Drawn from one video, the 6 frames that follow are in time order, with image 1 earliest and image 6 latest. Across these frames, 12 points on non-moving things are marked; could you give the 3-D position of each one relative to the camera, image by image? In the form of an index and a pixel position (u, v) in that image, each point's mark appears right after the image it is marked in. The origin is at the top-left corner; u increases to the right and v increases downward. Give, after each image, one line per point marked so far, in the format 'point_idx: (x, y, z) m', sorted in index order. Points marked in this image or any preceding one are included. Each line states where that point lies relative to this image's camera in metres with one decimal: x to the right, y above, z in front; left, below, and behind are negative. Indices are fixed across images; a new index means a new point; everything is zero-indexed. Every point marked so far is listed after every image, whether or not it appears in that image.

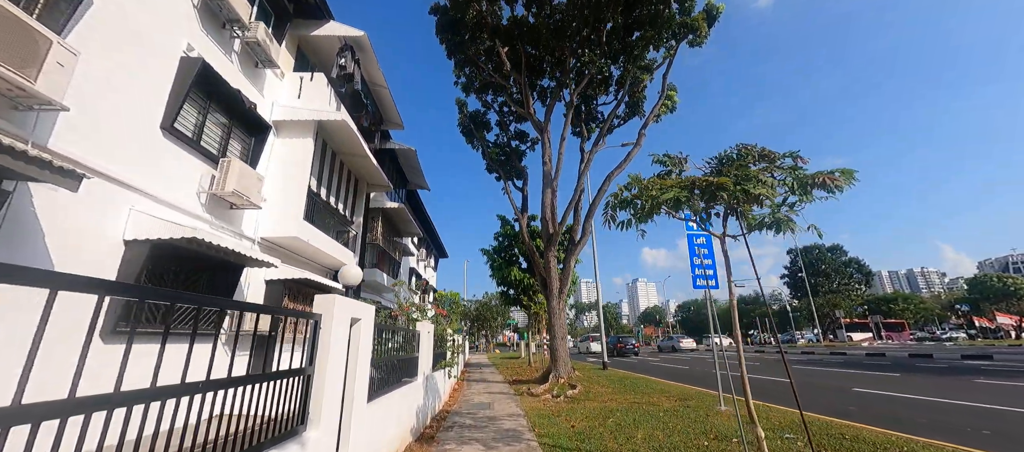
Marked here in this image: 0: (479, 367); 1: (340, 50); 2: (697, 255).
0: (-1.6, -6.8, +18.3) m
1: (-4.4, +4.5, +9.7) m
2: (+3.5, -0.6, +7.3) m
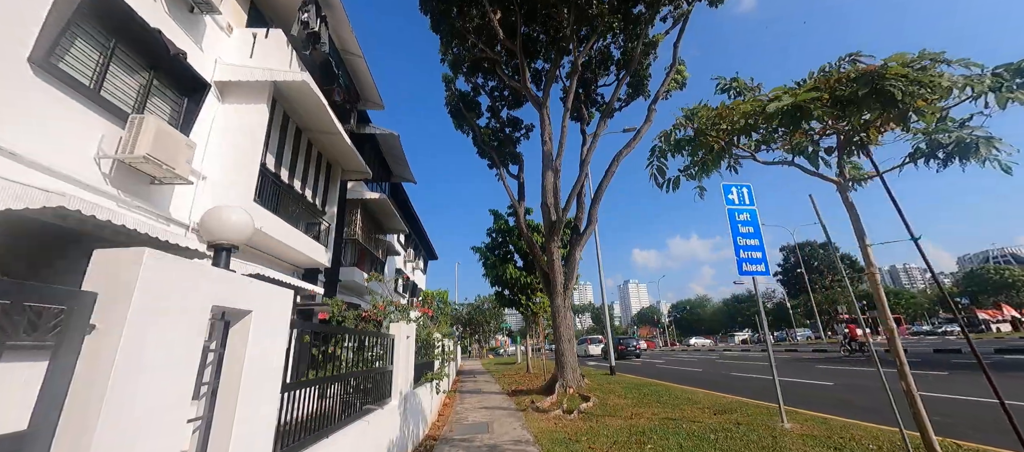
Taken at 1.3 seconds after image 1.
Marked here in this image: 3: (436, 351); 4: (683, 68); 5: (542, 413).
0: (-1.7, -6.6, +16.8) m
1: (-4.5, +4.8, +8.1) m
2: (+3.5, -0.1, +5.9) m
3: (-1.5, -2.5, +7.6) m
4: (+5.5, +5.1, +12.4) m
5: (+0.6, -3.5, +7.1) m
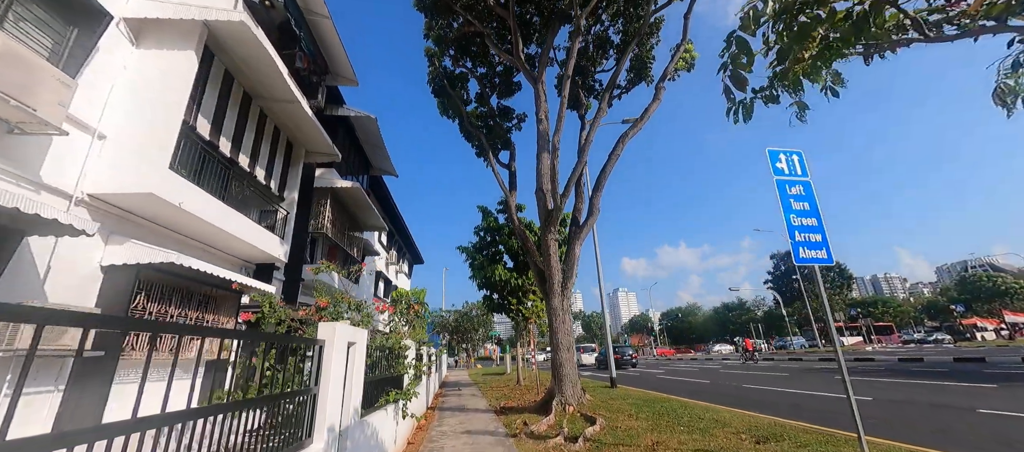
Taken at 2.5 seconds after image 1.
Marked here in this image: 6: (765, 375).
0: (-2.2, -6.5, +15.2) m
1: (-4.6, +5.1, +6.8) m
2: (+3.4, +0.2, +4.6) m
3: (-1.7, -2.2, +6.2) m
4: (+5.3, +5.3, +11.2) m
5: (+0.4, -3.2, +5.7) m
6: (+10.0, -5.8, +15.0) m
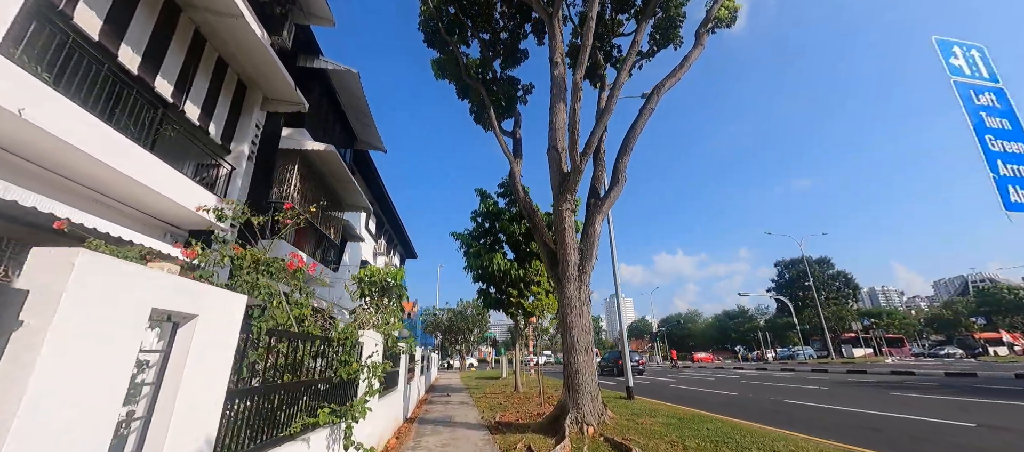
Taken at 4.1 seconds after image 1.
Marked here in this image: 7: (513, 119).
0: (-2.3, -5.9, +13.3) m
1: (-4.4, +5.8, +5.0) m
2: (+3.5, +0.7, +2.8) m
3: (-1.6, -1.5, +4.3) m
4: (+5.5, +5.7, +9.5) m
5: (+0.4, -2.6, +3.9) m
6: (+9.9, -5.6, +13.2) m
7: (0.0, +2.9, +10.4) m
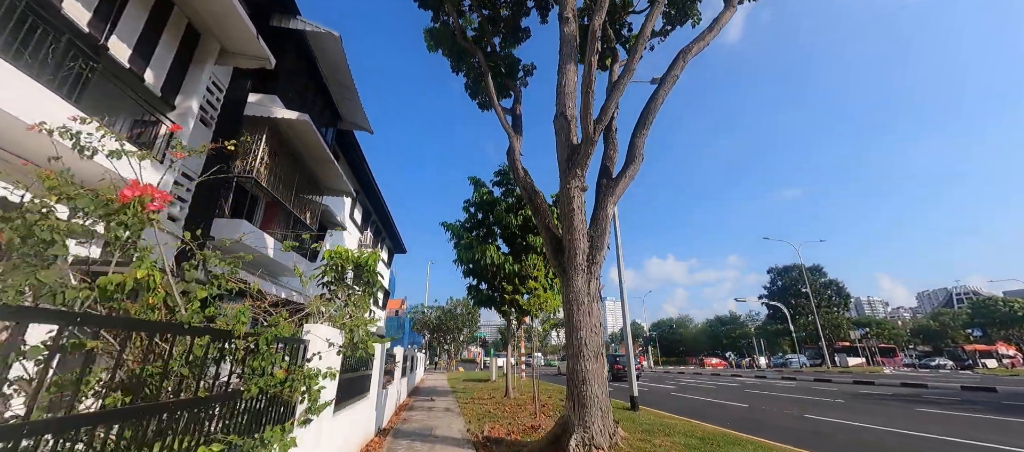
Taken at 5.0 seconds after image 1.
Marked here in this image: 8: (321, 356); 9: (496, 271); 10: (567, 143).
0: (-2.6, -5.5, +12.2) m
1: (-4.2, +6.2, +3.8) m
2: (+3.6, +0.9, +1.8) m
3: (-1.6, -1.2, +3.2) m
4: (+5.6, +5.8, +8.5) m
5: (+0.4, -2.3, +2.8) m
6: (+9.6, -5.6, +12.3) m
7: (0.0, +3.2, +9.4) m
8: (-1.6, -1.1, +3.2) m
9: (-0.5, -1.4, +11.7) m
10: (+0.8, +1.3, +5.8) m
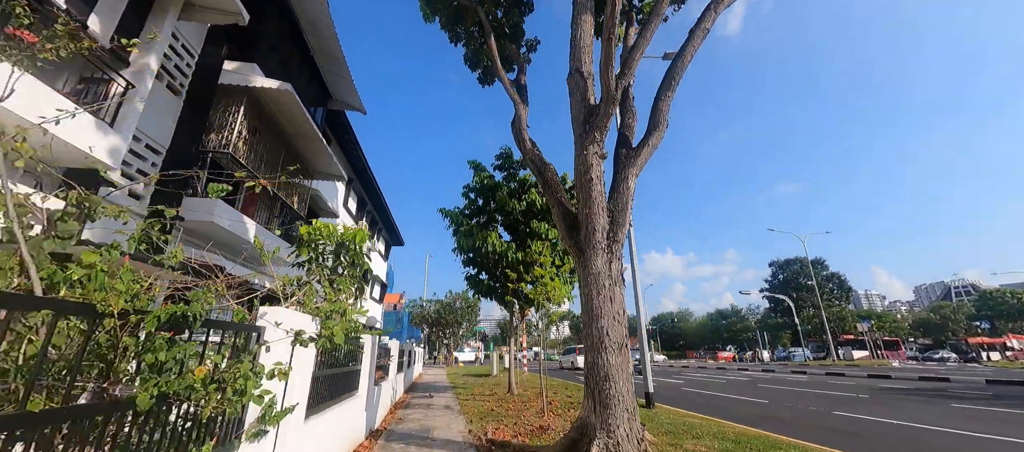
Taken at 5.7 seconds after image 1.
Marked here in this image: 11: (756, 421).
0: (-2.5, -5.1, +11.5) m
1: (-4.1, +6.5, +3.0) m
2: (+3.7, +1.2, +1.1) m
3: (-1.5, -0.9, +2.5) m
4: (+5.7, +6.2, +7.7) m
5: (+0.5, -2.0, +2.1) m
6: (+9.6, -5.1, +11.7) m
7: (+0.1, +3.6, +8.6) m
8: (-1.5, -0.8, +2.5) m
9: (-0.4, -1.0, +11.0) m
10: (+0.9, +1.6, +5.0) m
11: (+5.3, -4.2, +8.3) m
